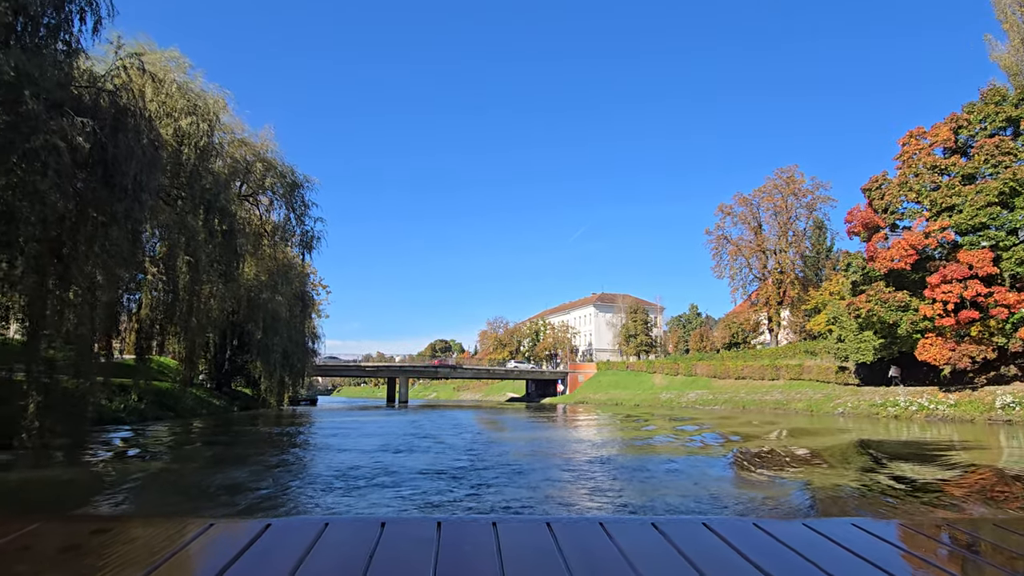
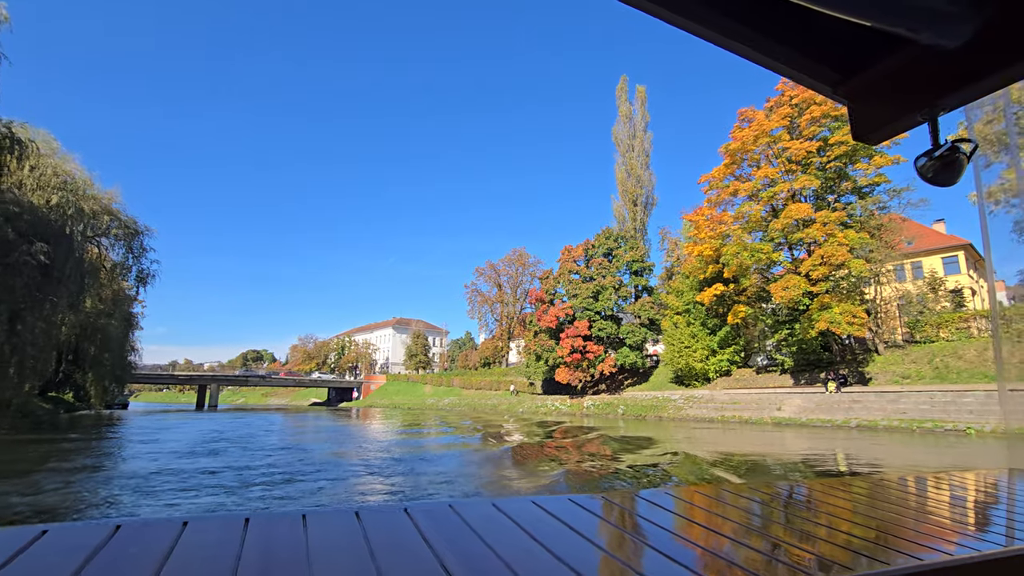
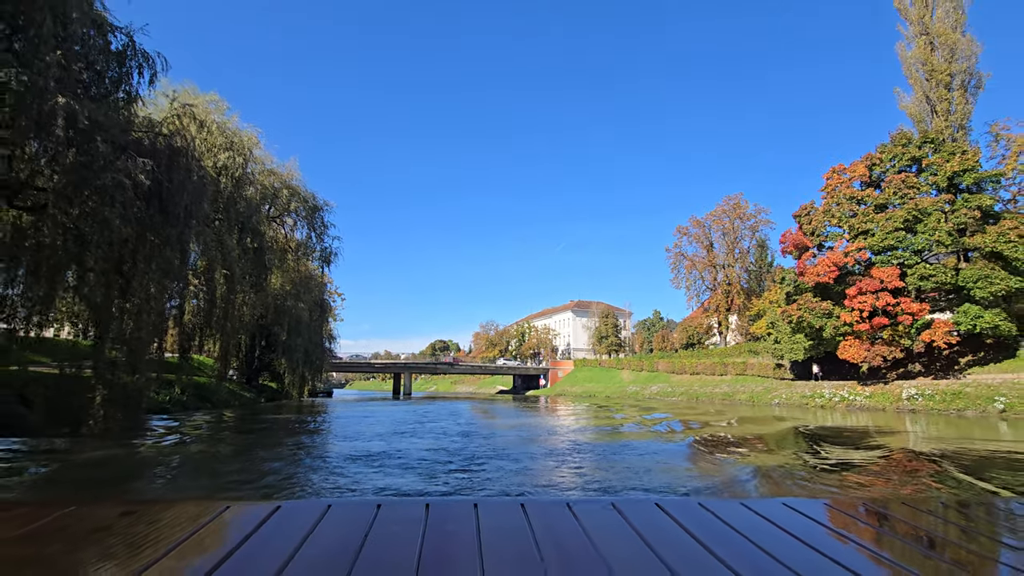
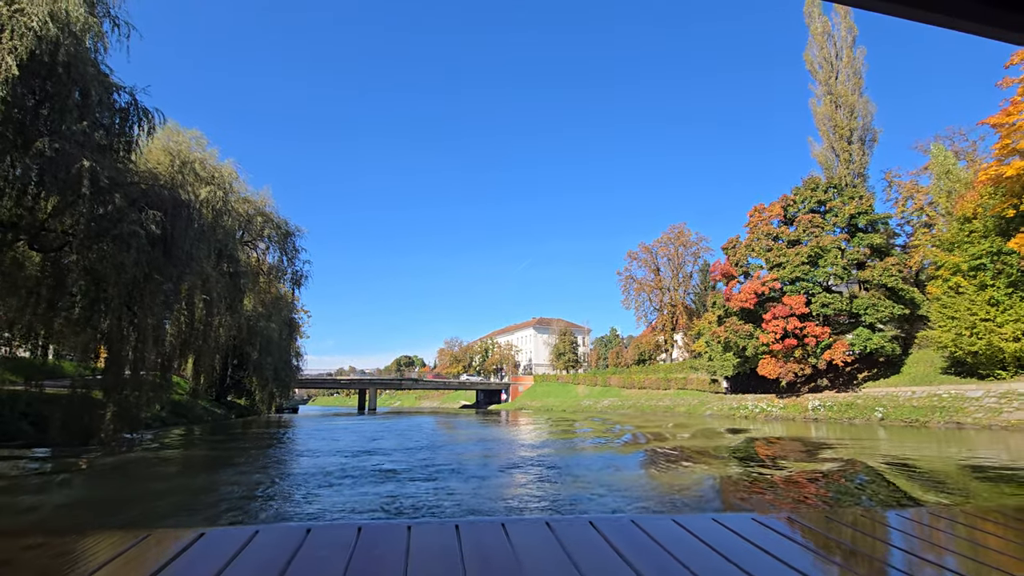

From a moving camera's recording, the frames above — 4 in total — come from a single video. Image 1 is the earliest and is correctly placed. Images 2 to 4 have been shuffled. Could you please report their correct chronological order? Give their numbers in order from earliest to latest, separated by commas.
3, 4, 2
